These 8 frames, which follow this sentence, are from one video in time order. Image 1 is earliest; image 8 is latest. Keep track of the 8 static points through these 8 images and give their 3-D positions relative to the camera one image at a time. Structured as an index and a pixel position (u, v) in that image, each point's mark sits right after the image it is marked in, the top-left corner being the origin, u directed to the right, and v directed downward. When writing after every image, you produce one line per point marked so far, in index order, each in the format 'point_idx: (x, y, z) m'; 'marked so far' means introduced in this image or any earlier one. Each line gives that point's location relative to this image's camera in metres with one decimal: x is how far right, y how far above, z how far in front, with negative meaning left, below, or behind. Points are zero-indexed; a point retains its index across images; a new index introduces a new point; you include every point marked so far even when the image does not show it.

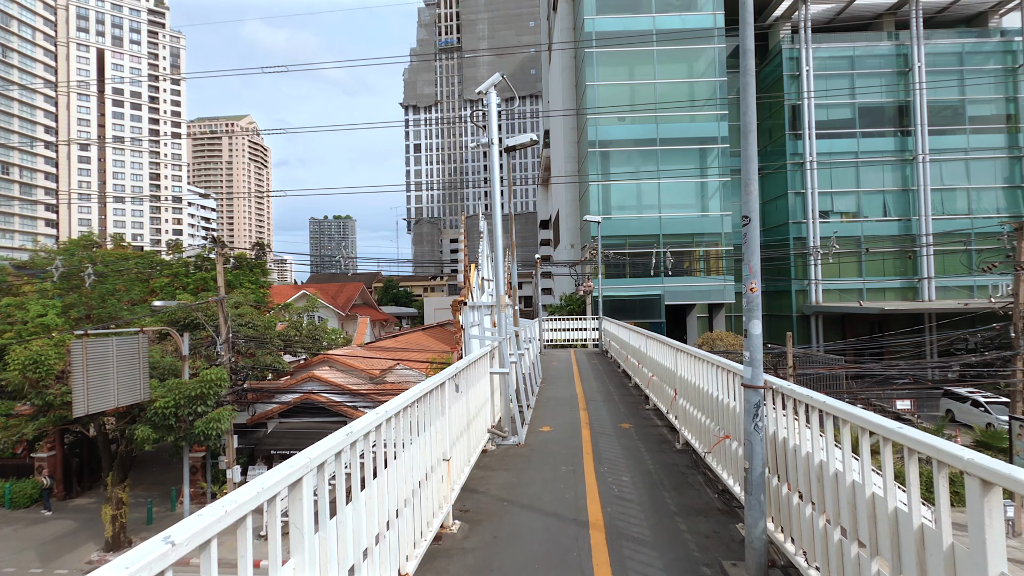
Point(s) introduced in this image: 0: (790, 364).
0: (+8.1, -2.2, +14.3) m
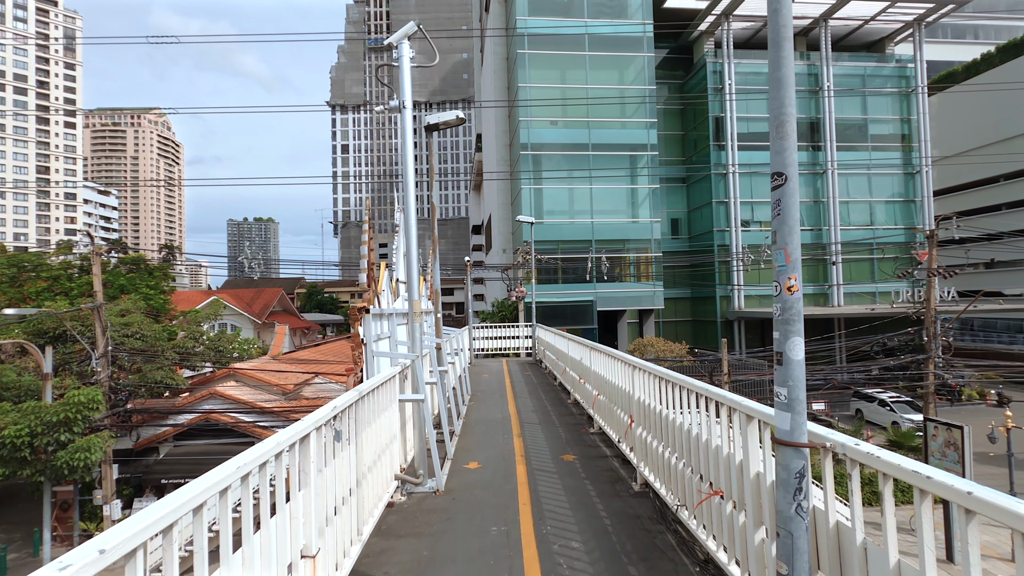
0: (+6.1, -2.4, +14.2) m
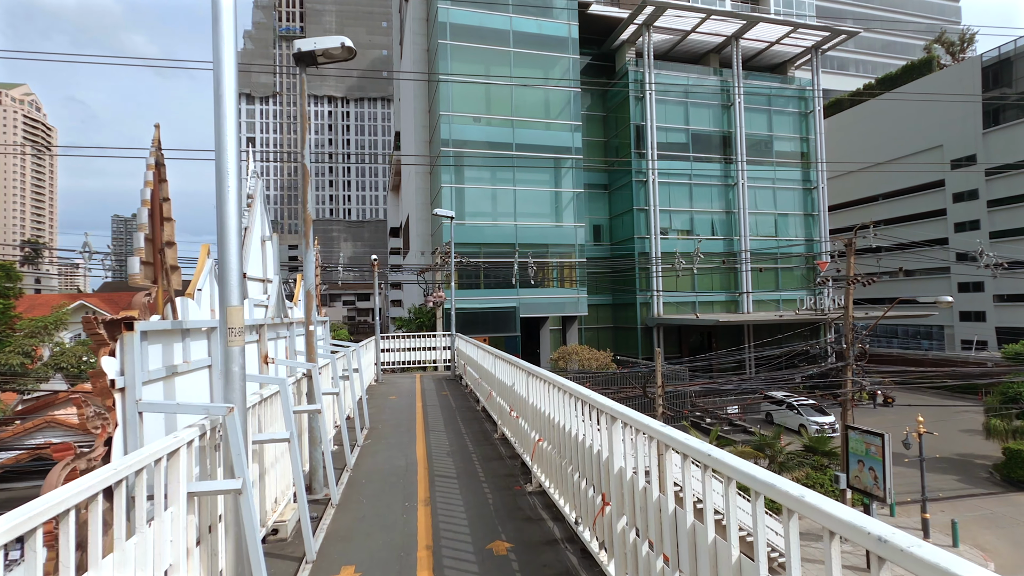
0: (+3.9, -2.6, +13.4) m
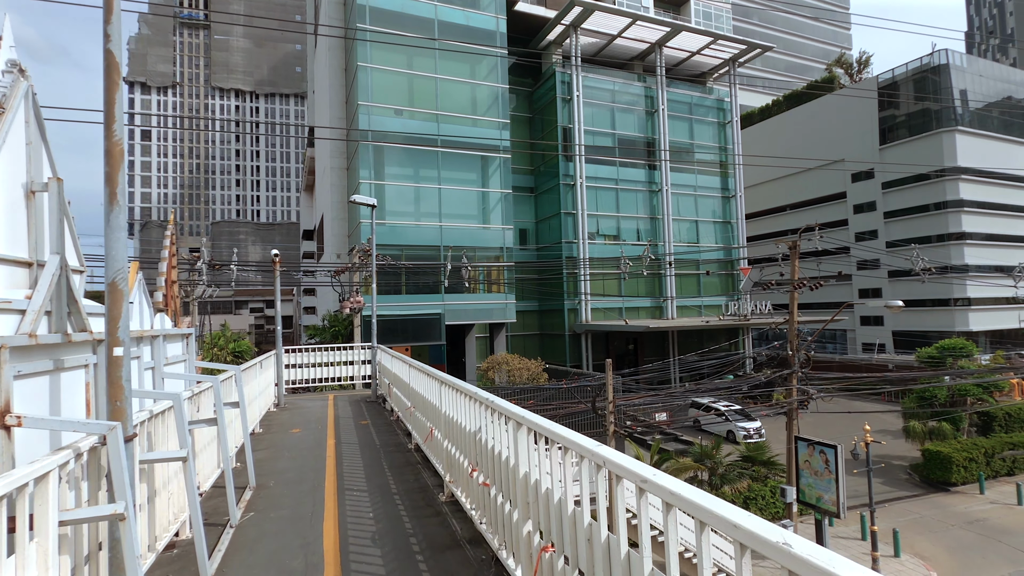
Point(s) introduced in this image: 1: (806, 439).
0: (+2.3, -2.7, +12.3) m
1: (+8.2, -4.3, +14.1) m
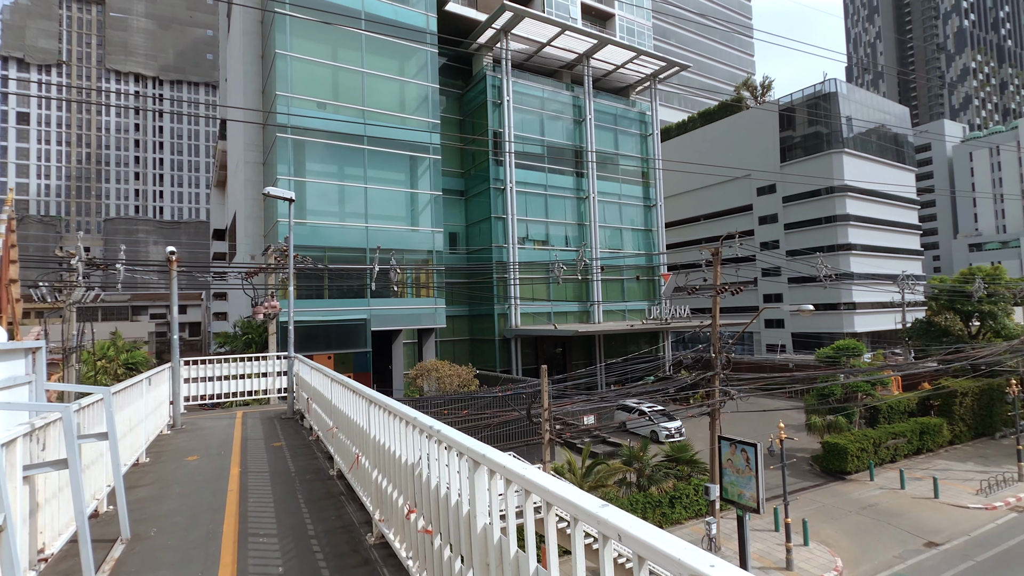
0: (+0.7, -2.8, +12.0) m
1: (+6.3, -4.4, +14.6) m
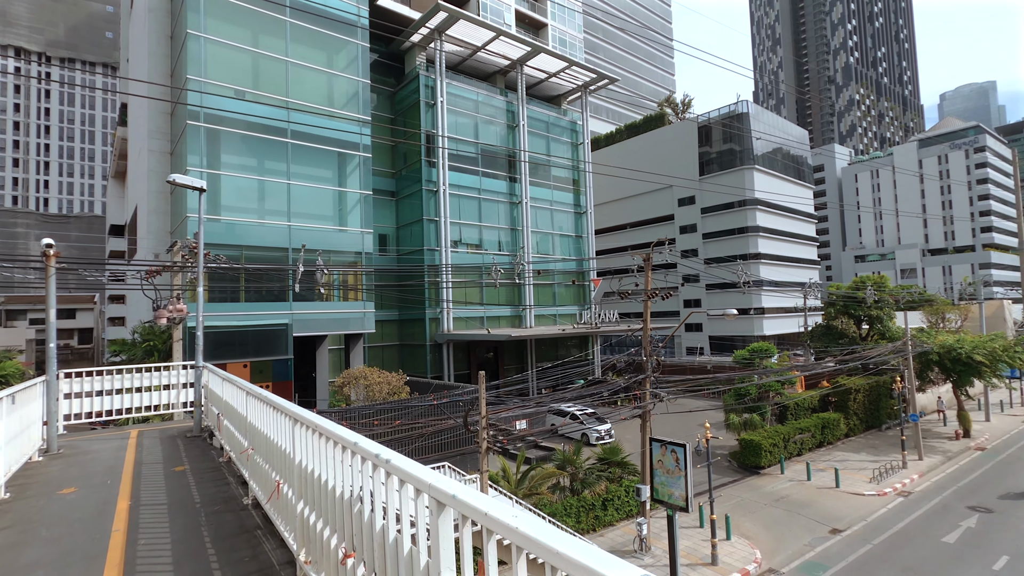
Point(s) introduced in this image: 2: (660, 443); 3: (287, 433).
0: (-0.8, -2.8, +11.6) m
1: (+4.4, -4.5, +15.0) m
2: (+4.4, -4.6, +14.9) m
3: (-1.9, -1.2, +4.2) m
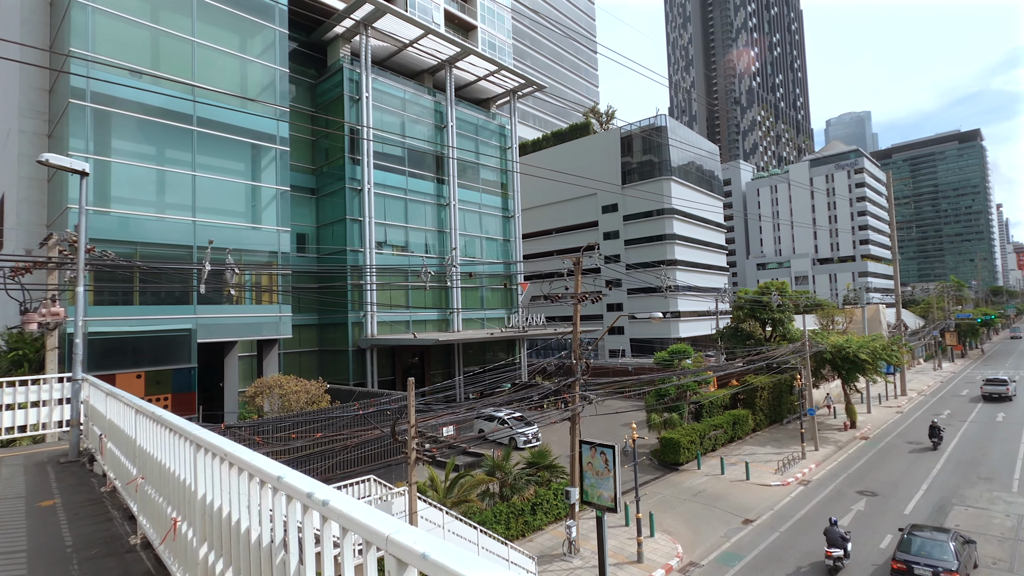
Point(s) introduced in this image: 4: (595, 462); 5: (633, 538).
0: (-2.3, -2.9, +11.0) m
1: (+2.3, -4.7, +15.1) m
2: (+2.3, -4.7, +15.0) m
3: (-2.3, -1.2, +3.5) m
4: (+2.4, -5.2, +14.9) m
5: (+4.0, -8.3, +16.7) m
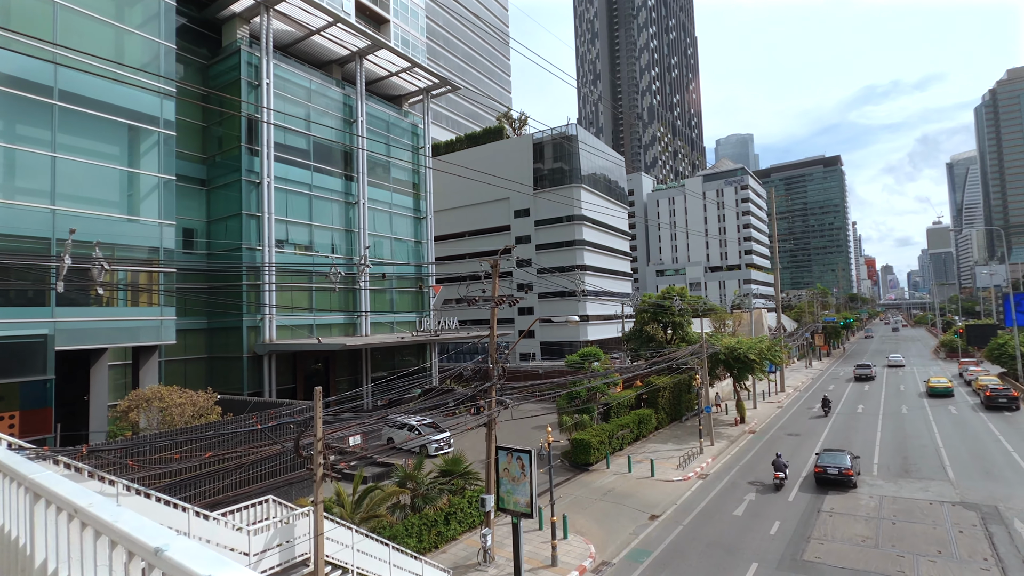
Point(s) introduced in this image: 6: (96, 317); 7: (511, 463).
0: (-4.1, -2.9, +10.1) m
1: (-0.2, -4.8, +14.9) m
2: (-0.2, -4.8, +14.9) m
3: (-2.7, -1.2, +2.8) m
4: (-0.1, -5.3, +14.8) m
5: (+1.2, -8.5, +16.8) m
6: (-16.0, -1.1, +19.3) m
7: (0.0, -5.0, +14.7) m
